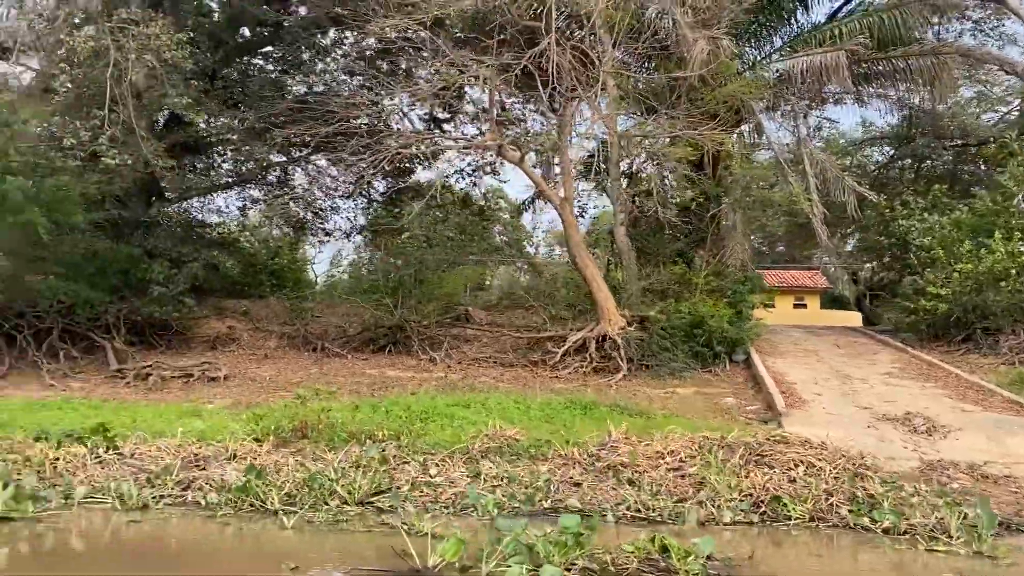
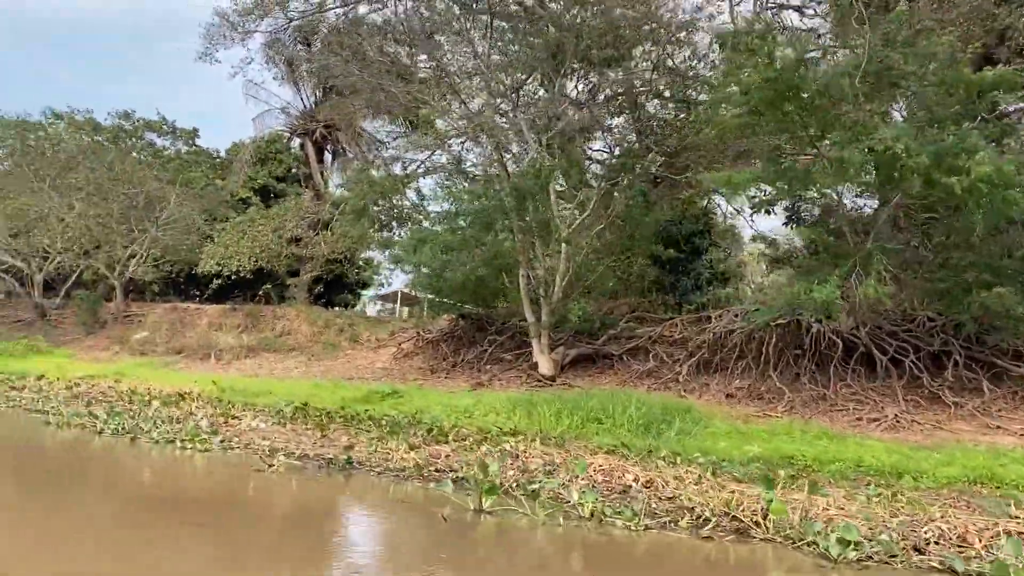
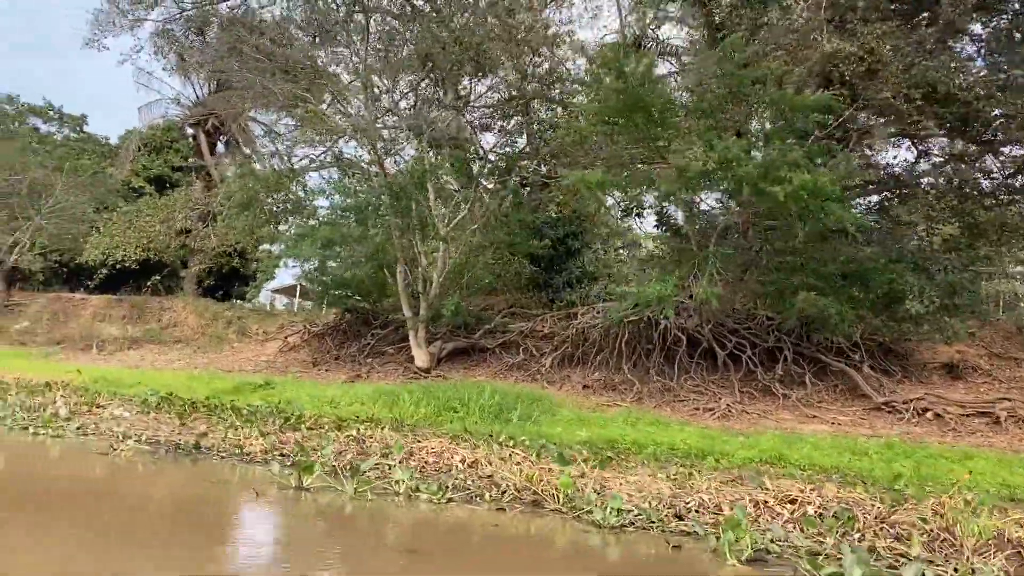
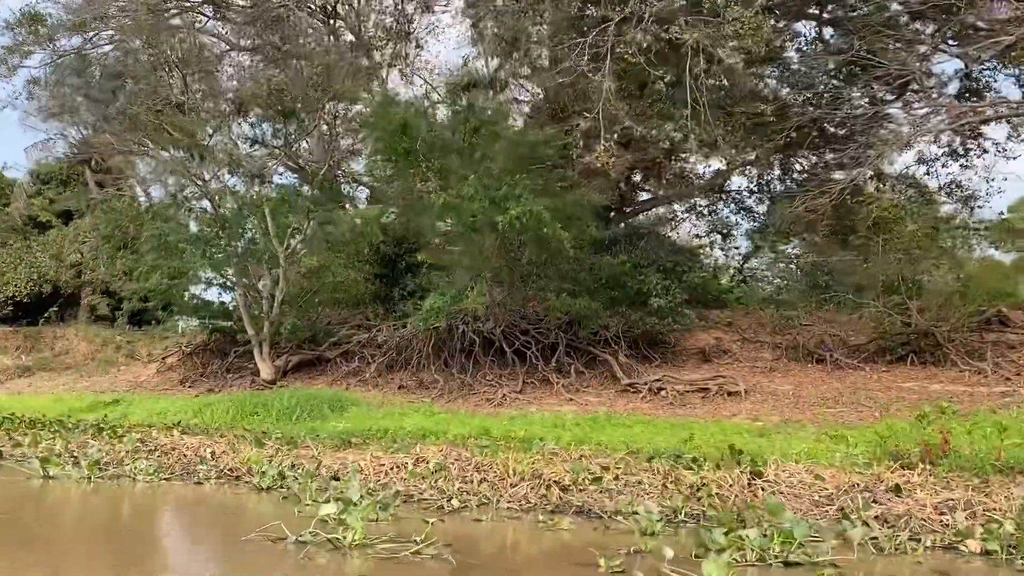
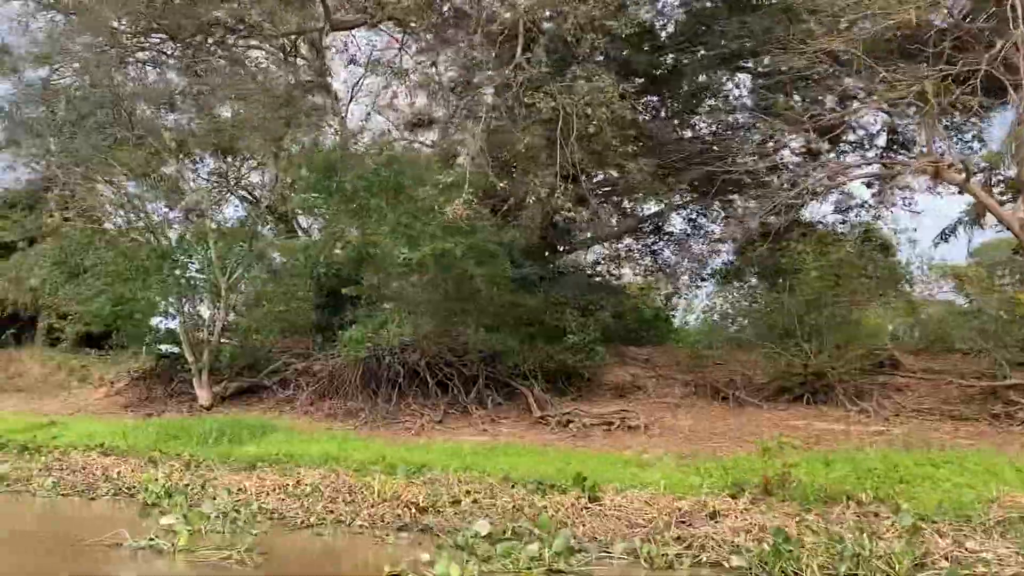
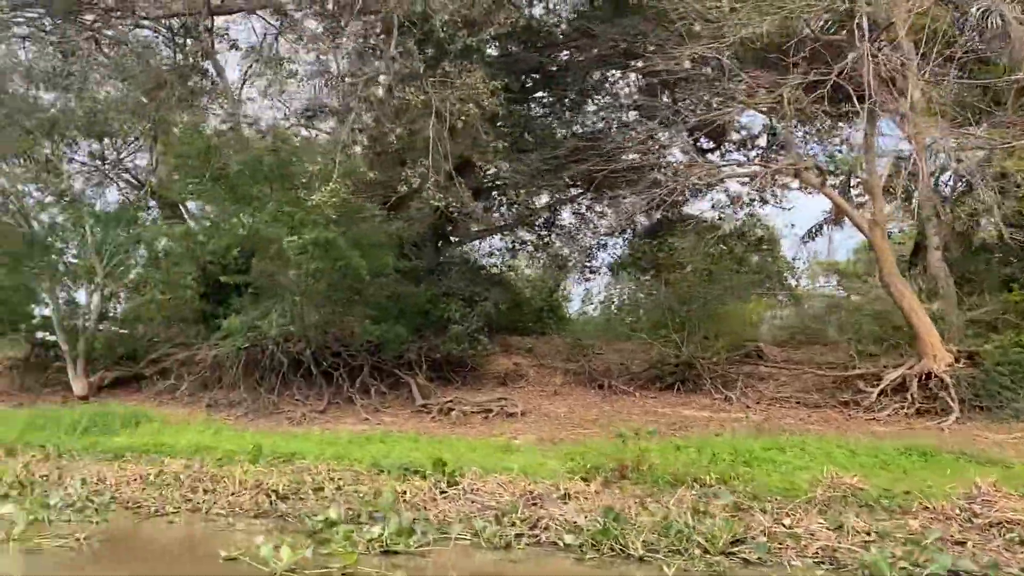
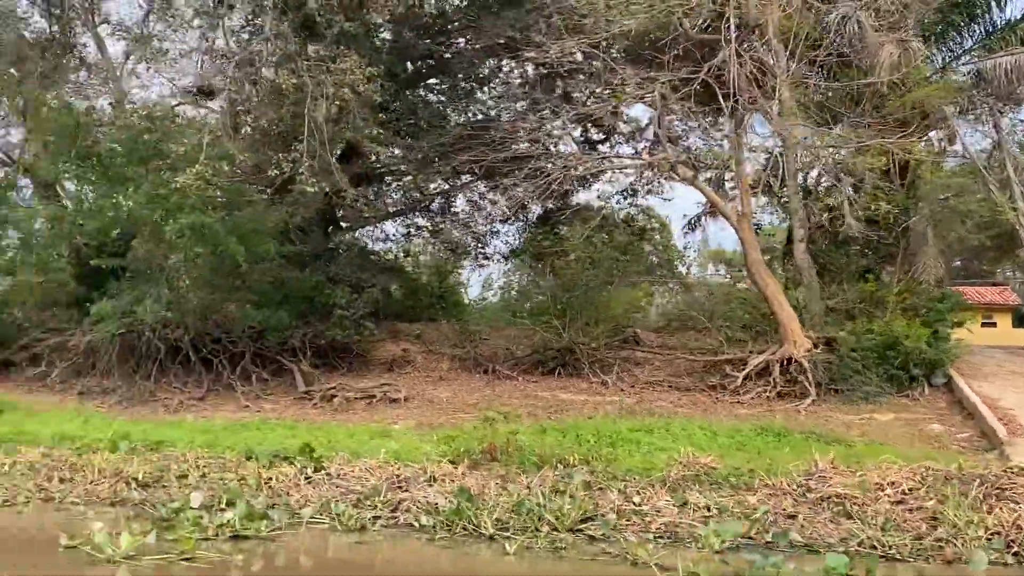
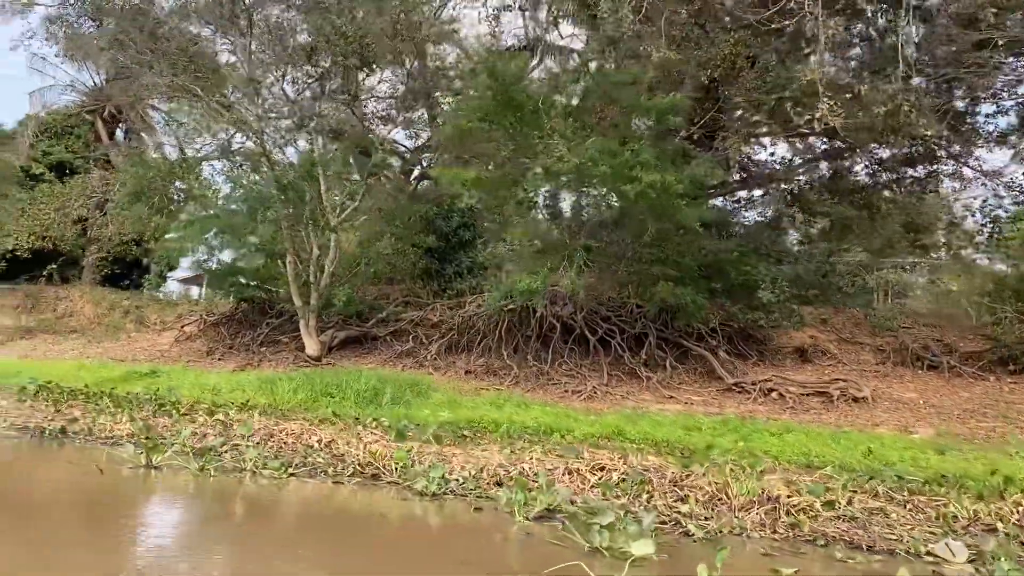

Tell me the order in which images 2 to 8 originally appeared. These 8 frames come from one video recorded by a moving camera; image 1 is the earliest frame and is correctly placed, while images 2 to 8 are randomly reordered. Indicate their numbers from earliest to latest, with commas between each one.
7, 6, 5, 4, 8, 3, 2
